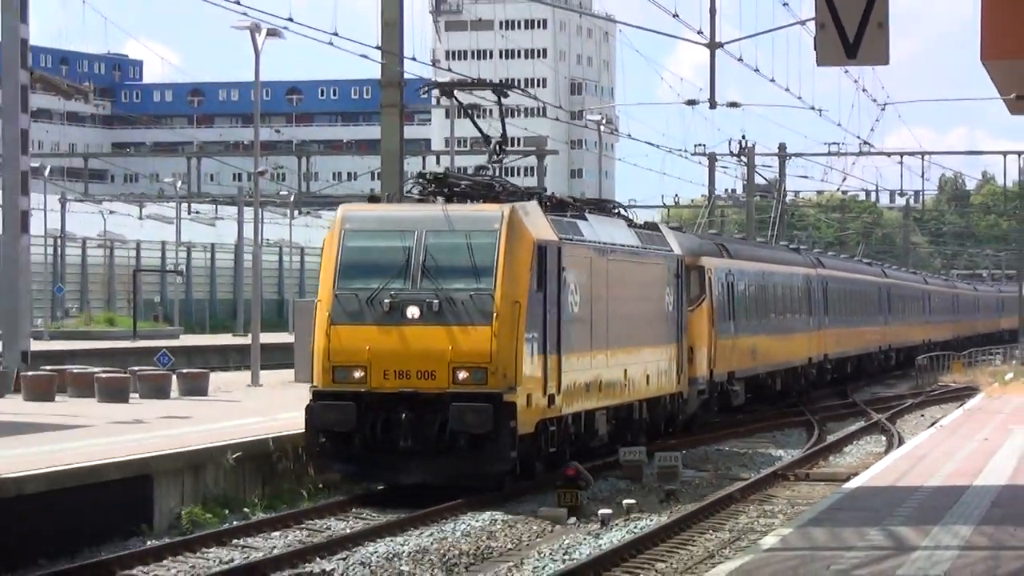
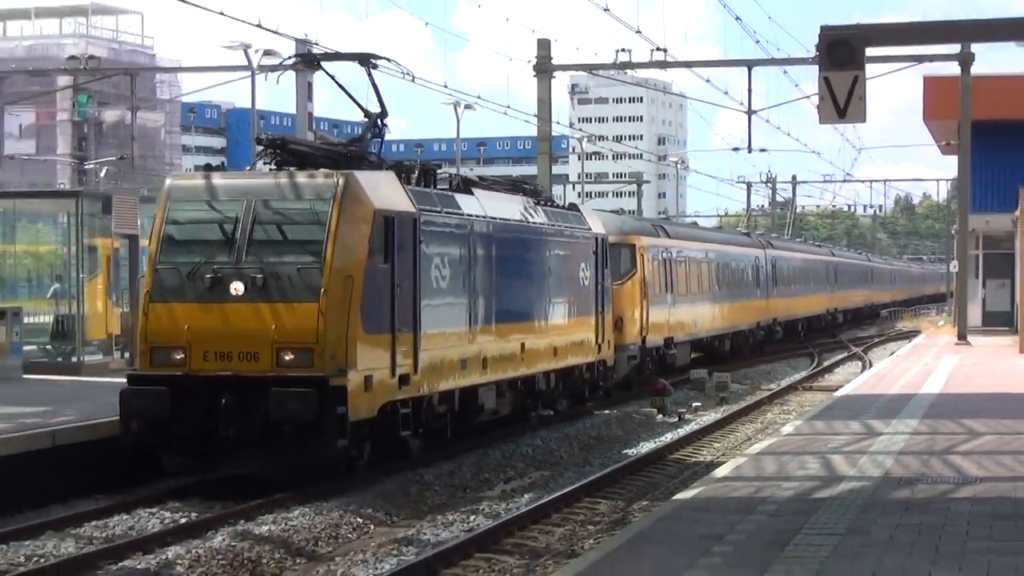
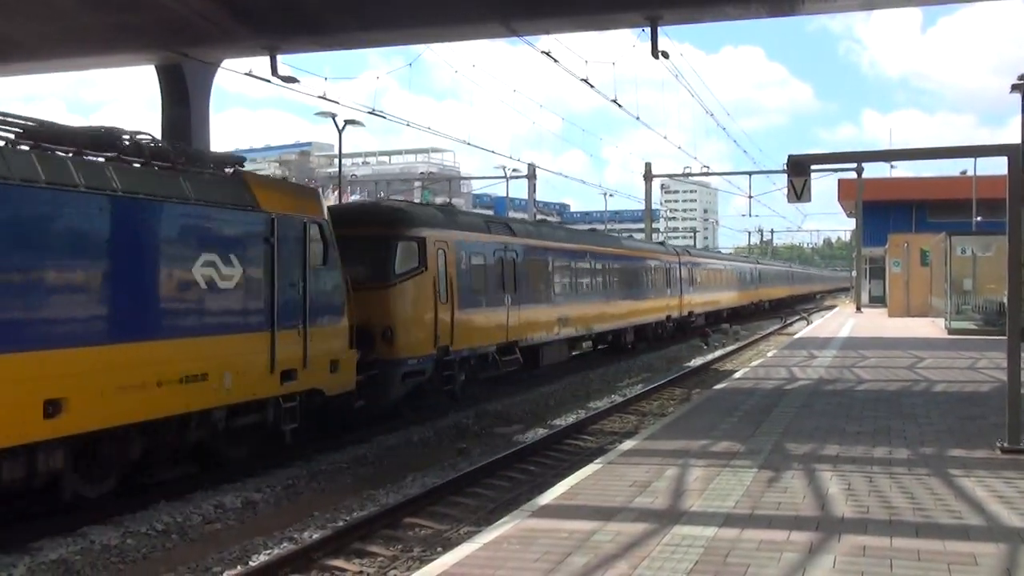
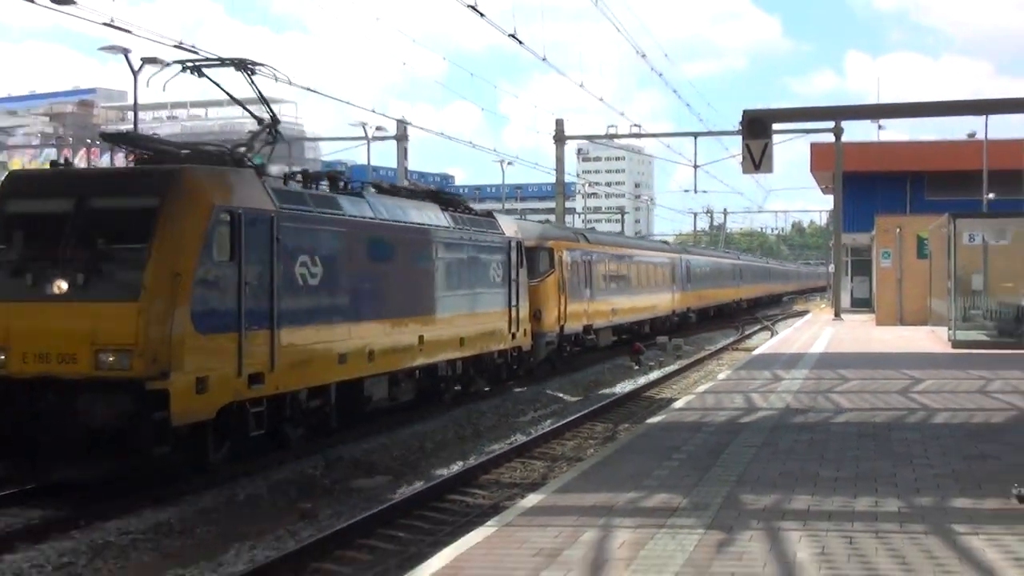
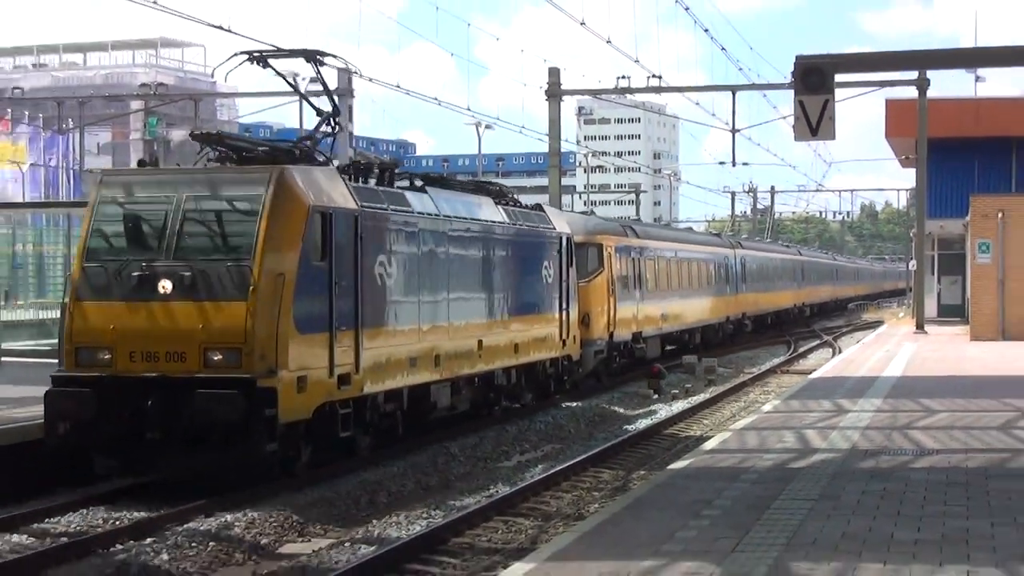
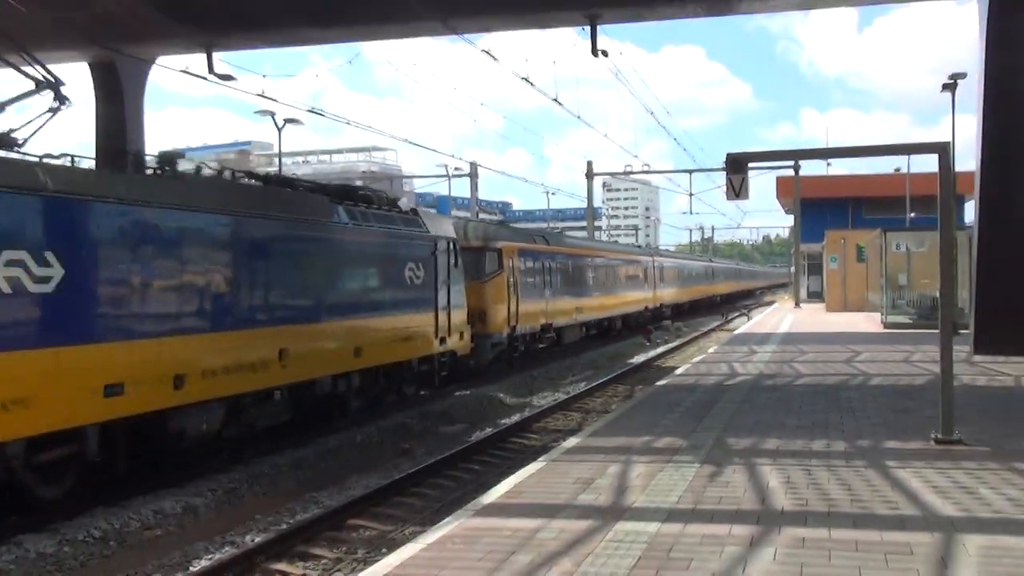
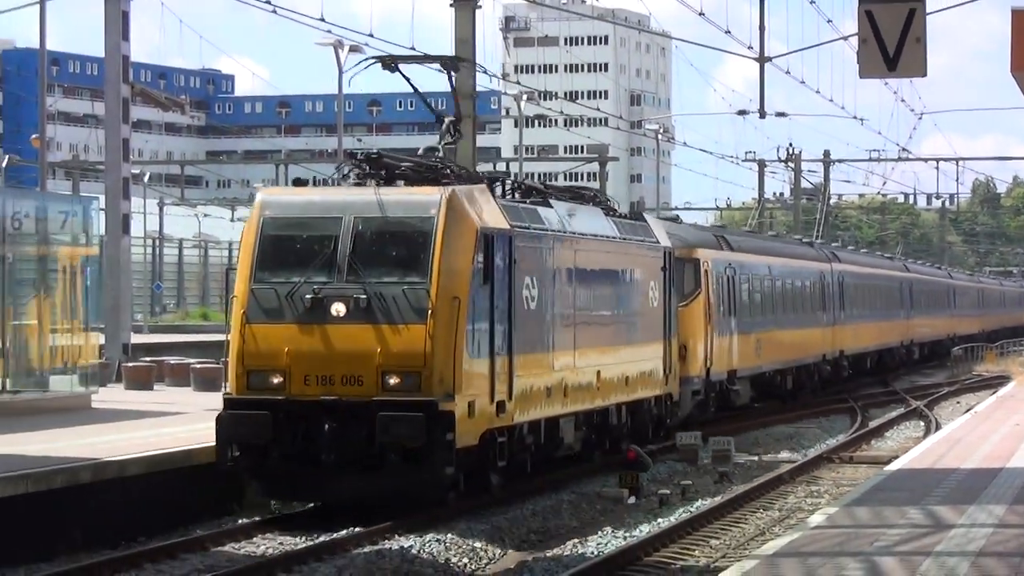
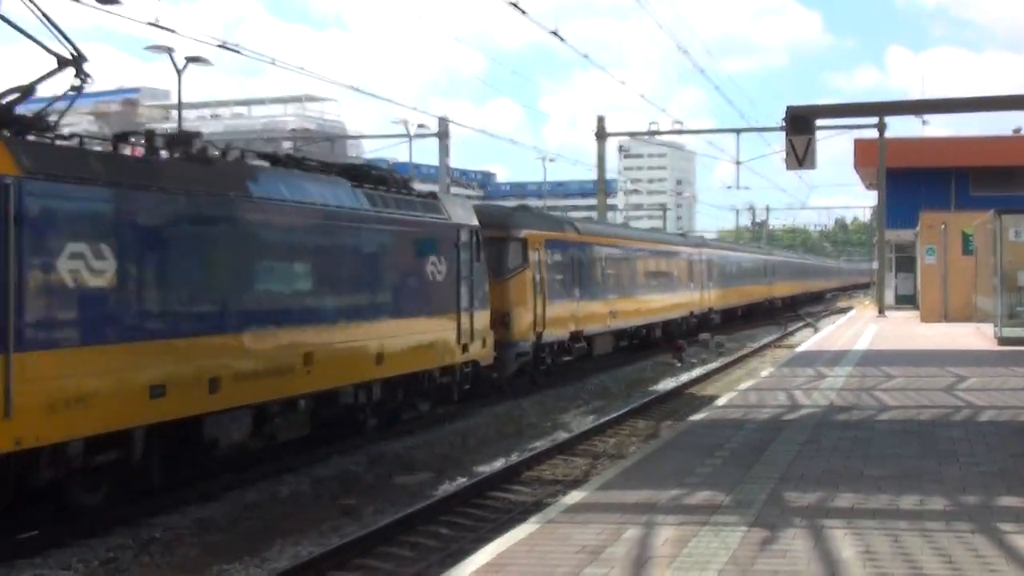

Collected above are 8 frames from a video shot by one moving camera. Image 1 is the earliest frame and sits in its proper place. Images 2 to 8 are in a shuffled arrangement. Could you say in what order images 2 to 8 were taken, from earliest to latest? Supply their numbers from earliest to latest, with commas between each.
7, 2, 5, 4, 8, 6, 3
